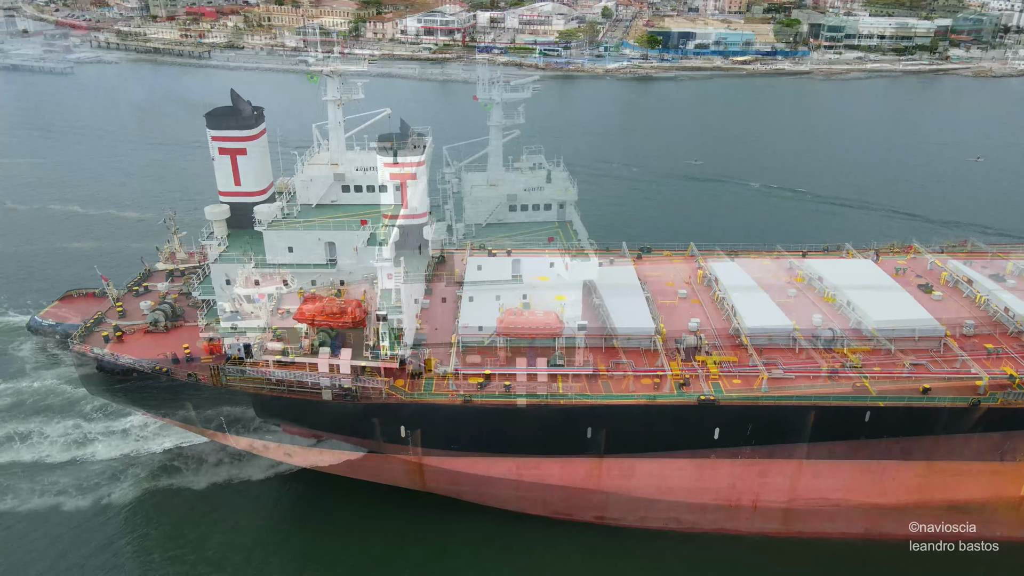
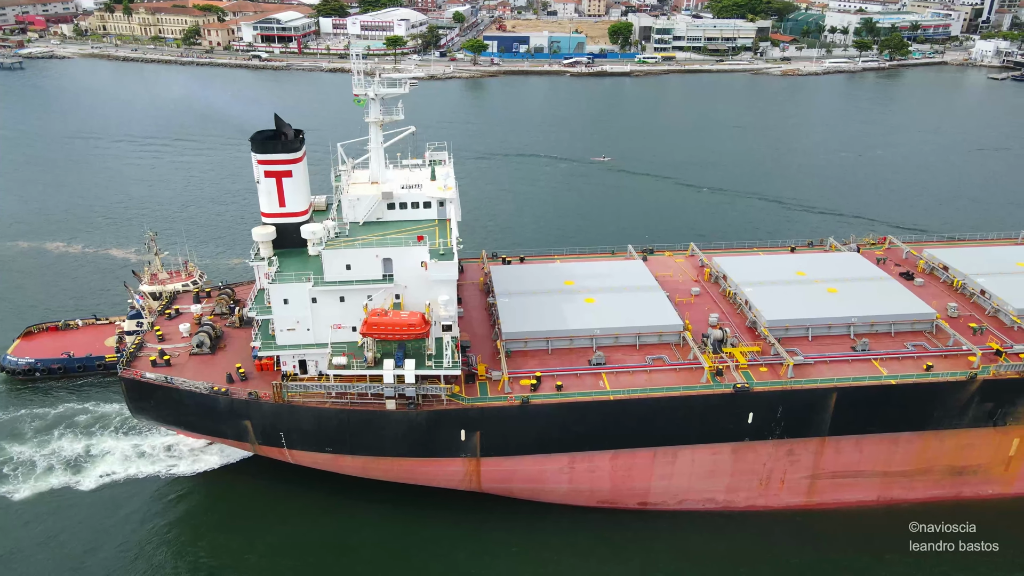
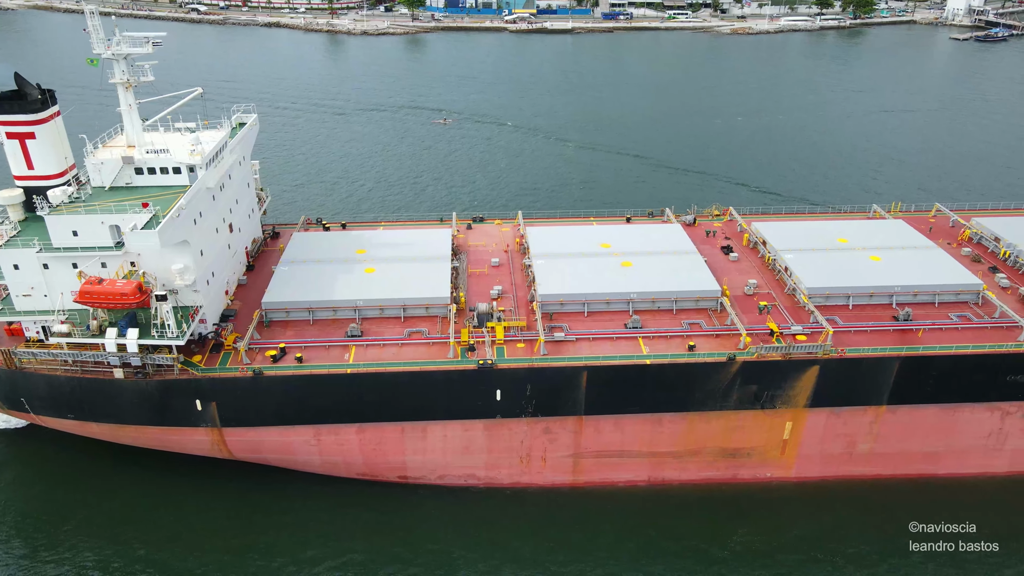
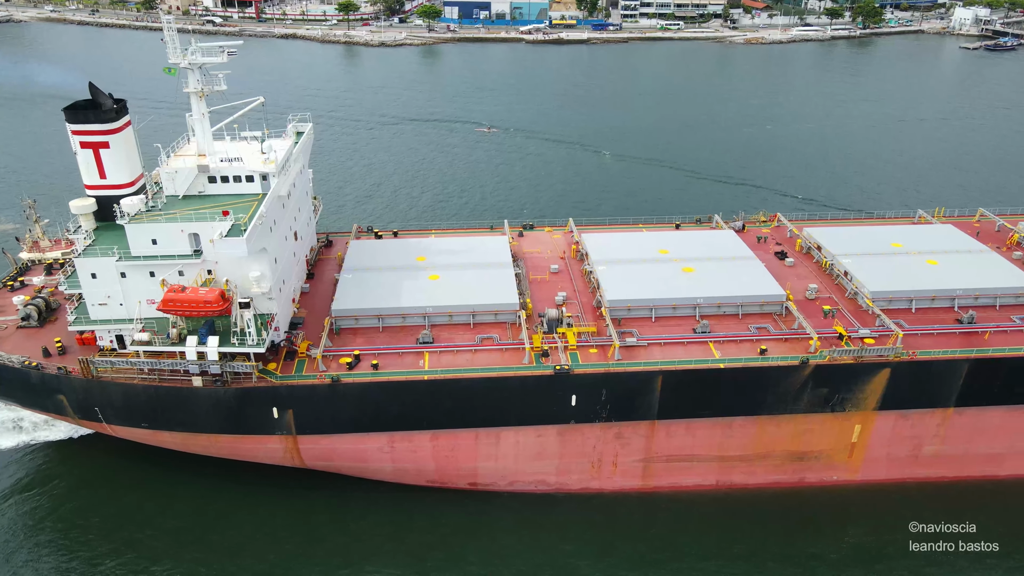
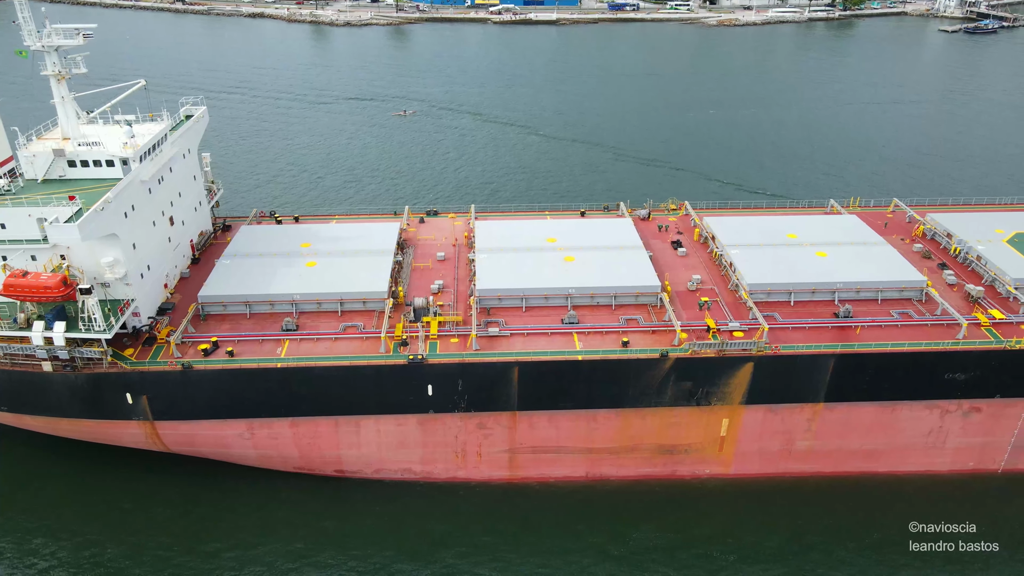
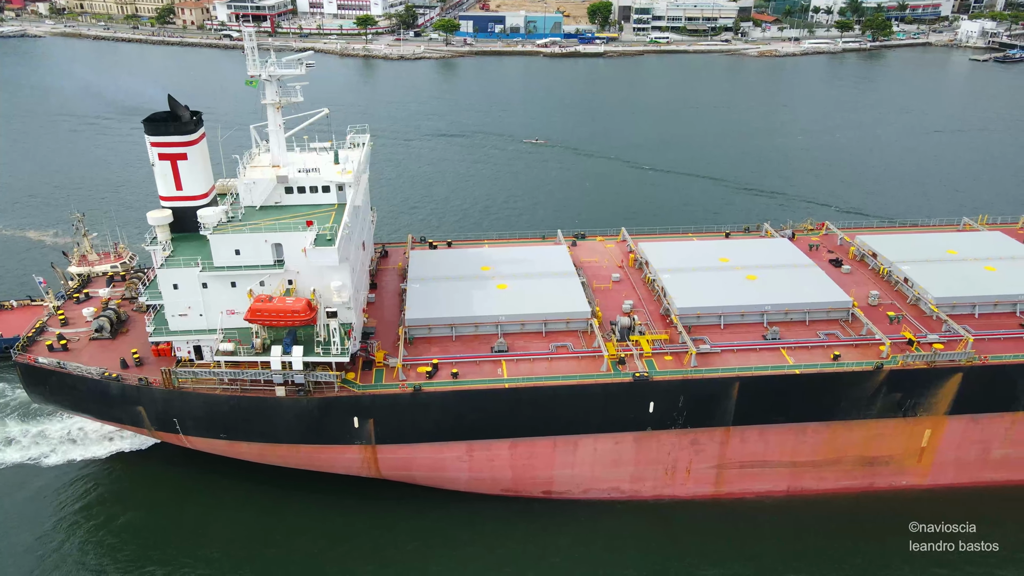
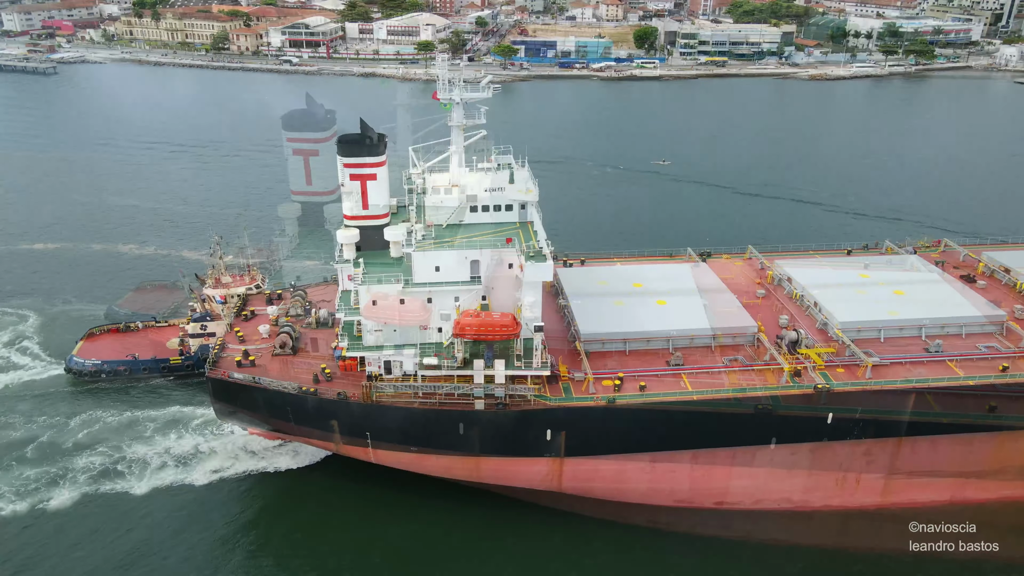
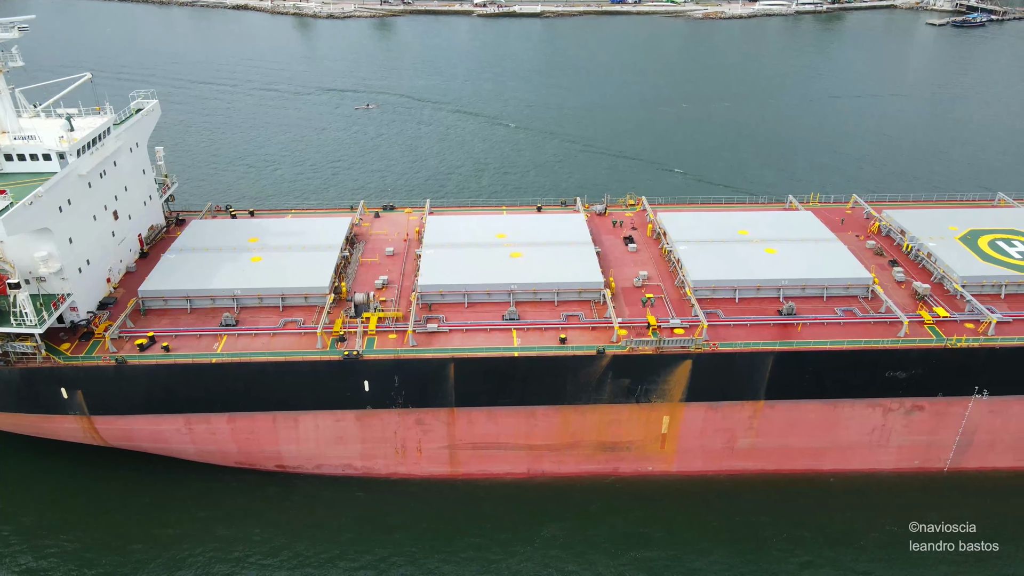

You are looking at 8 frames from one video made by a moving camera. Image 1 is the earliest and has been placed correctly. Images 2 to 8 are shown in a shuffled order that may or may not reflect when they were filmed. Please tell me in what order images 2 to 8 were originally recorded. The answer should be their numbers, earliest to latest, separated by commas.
7, 2, 6, 4, 3, 5, 8
